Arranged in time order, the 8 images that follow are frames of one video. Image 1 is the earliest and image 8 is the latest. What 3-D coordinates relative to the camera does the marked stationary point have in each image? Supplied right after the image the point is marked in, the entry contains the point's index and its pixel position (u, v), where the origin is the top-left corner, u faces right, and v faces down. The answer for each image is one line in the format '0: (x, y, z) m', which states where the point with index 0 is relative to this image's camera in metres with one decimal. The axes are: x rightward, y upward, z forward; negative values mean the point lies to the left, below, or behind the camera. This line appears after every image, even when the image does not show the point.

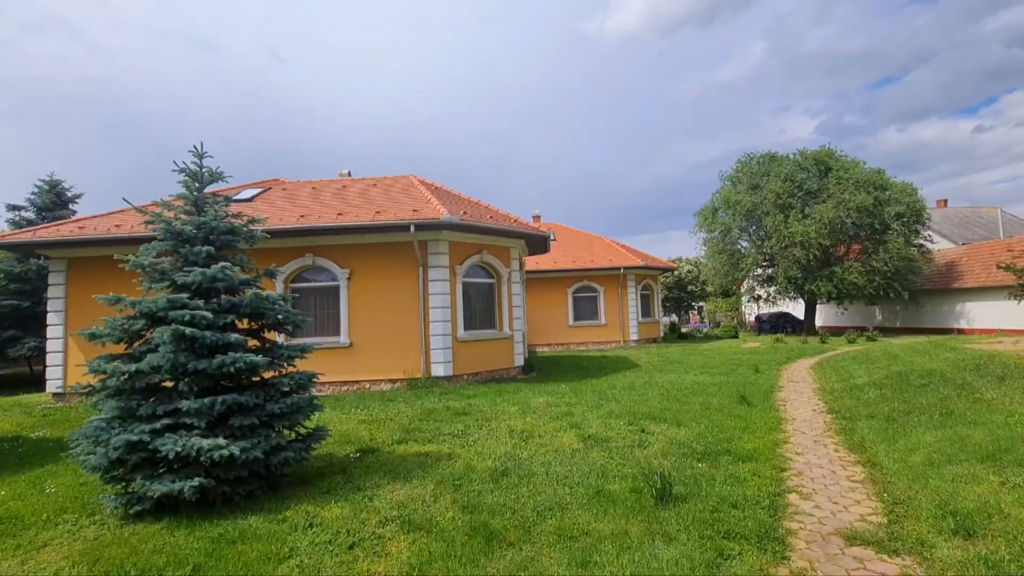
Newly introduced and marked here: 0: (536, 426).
0: (+0.4, -2.2, +7.7) m
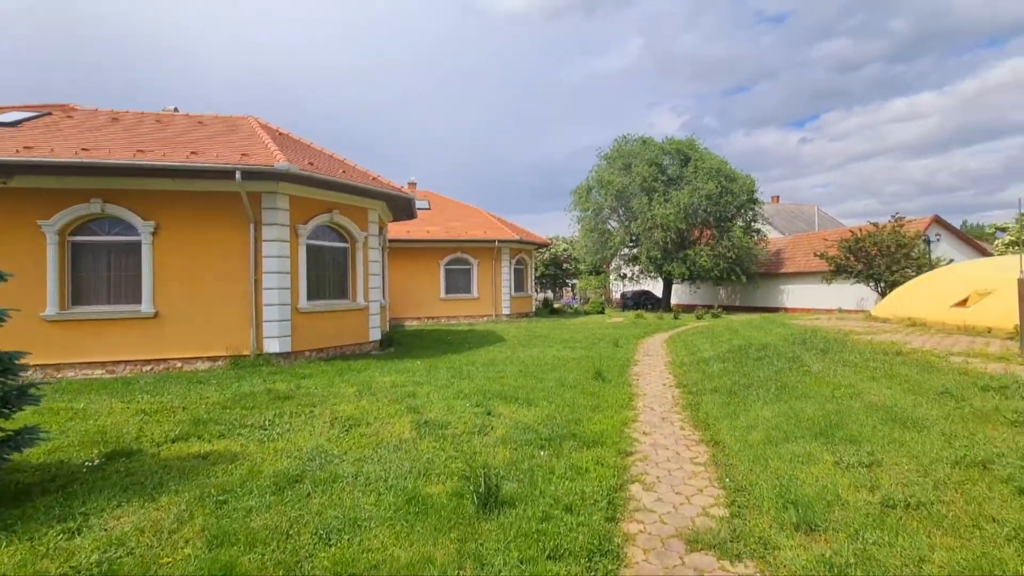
0: (-1.9, -1.6, +6.5) m
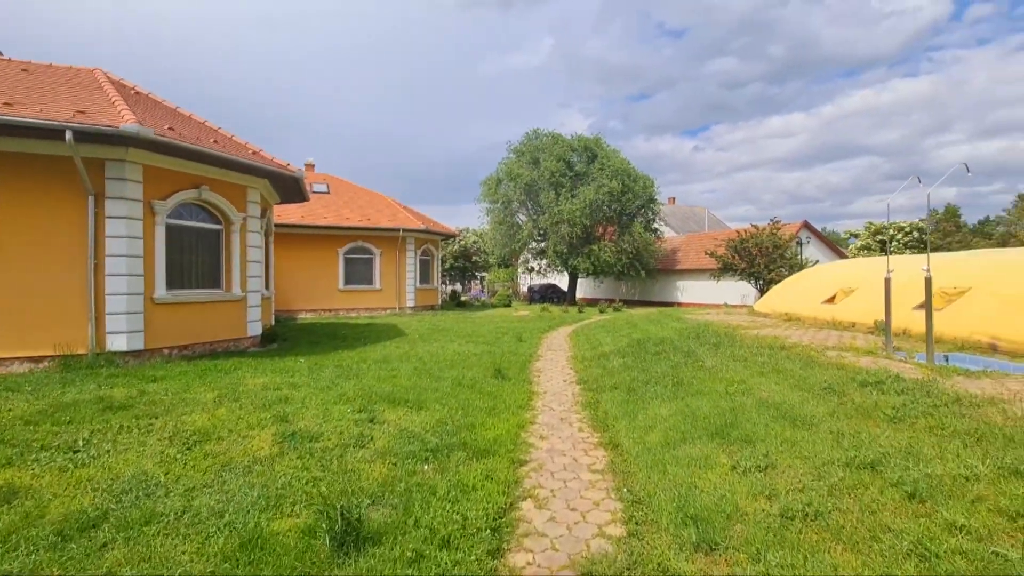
0: (-3.2, -1.5, +5.5) m
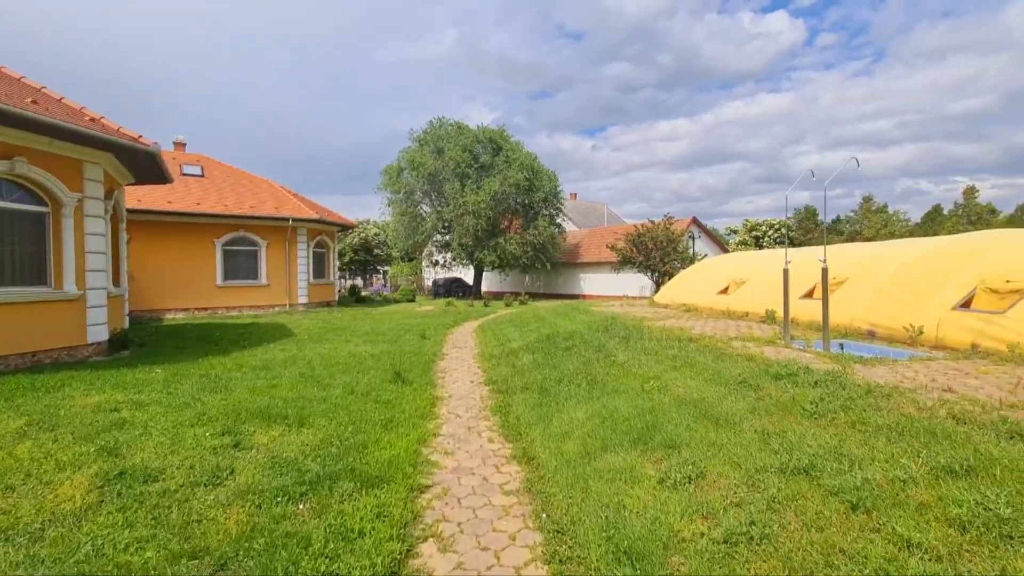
0: (-4.1, -1.5, +4.1) m
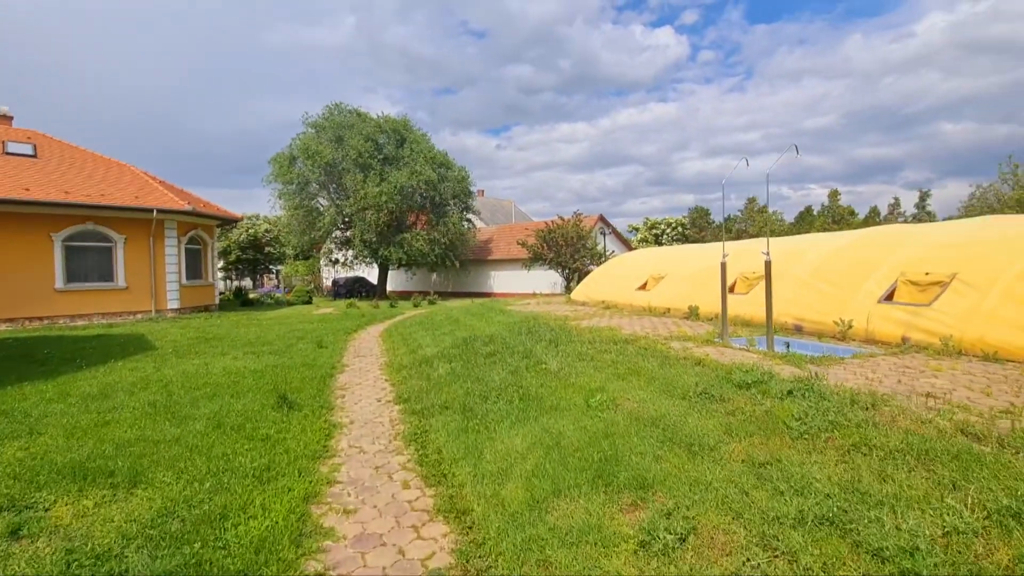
0: (-4.5, -1.5, +2.3) m
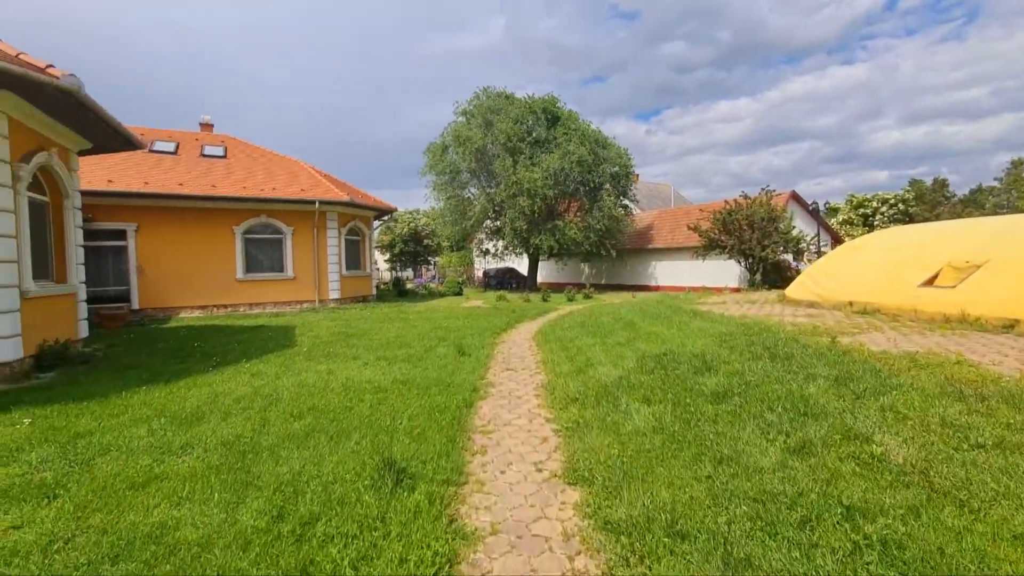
0: (-3.6, -1.5, +0.8) m
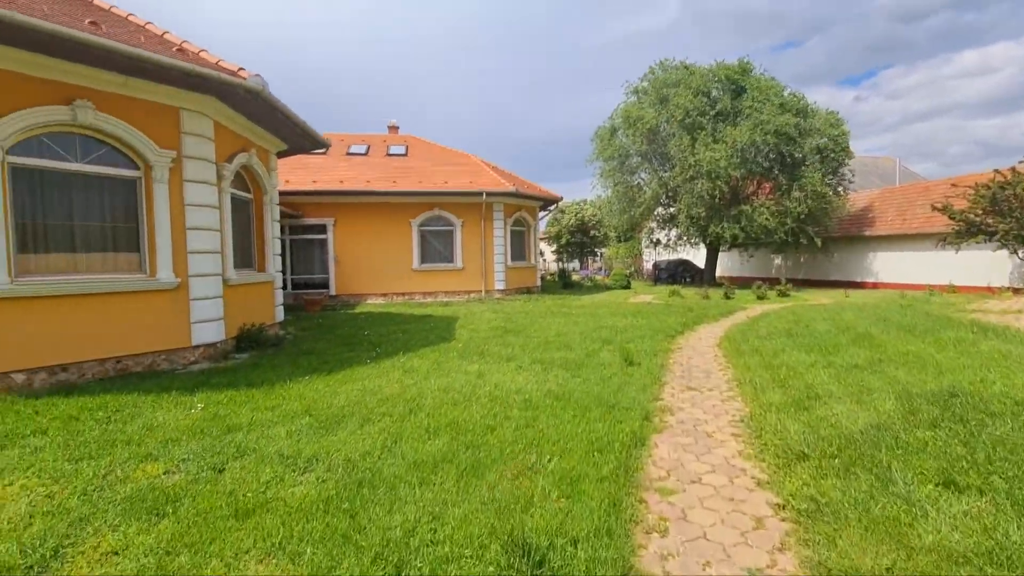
0: (-3.5, -1.5, +0.8) m
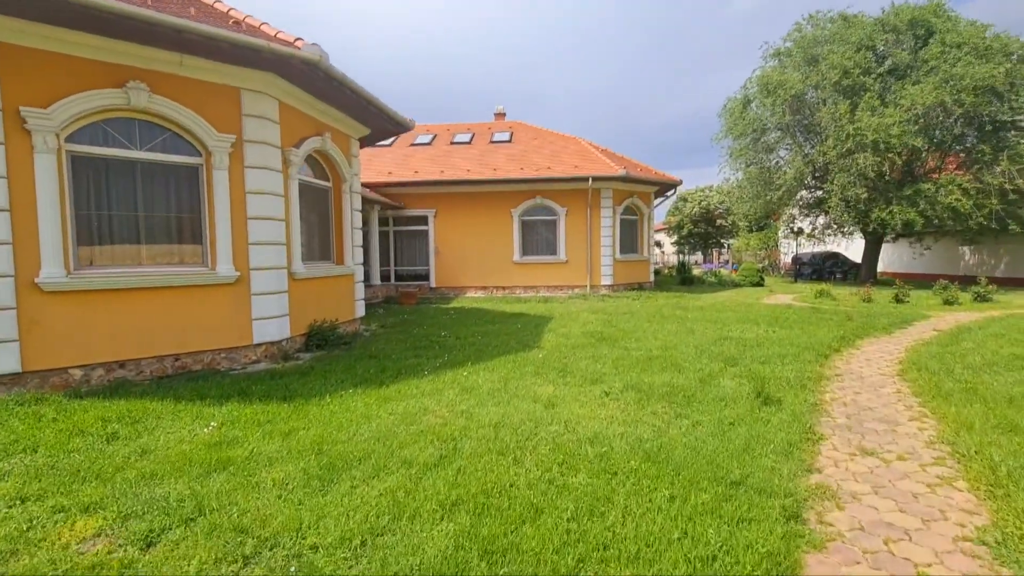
0: (-3.9, -1.6, +0.2) m
